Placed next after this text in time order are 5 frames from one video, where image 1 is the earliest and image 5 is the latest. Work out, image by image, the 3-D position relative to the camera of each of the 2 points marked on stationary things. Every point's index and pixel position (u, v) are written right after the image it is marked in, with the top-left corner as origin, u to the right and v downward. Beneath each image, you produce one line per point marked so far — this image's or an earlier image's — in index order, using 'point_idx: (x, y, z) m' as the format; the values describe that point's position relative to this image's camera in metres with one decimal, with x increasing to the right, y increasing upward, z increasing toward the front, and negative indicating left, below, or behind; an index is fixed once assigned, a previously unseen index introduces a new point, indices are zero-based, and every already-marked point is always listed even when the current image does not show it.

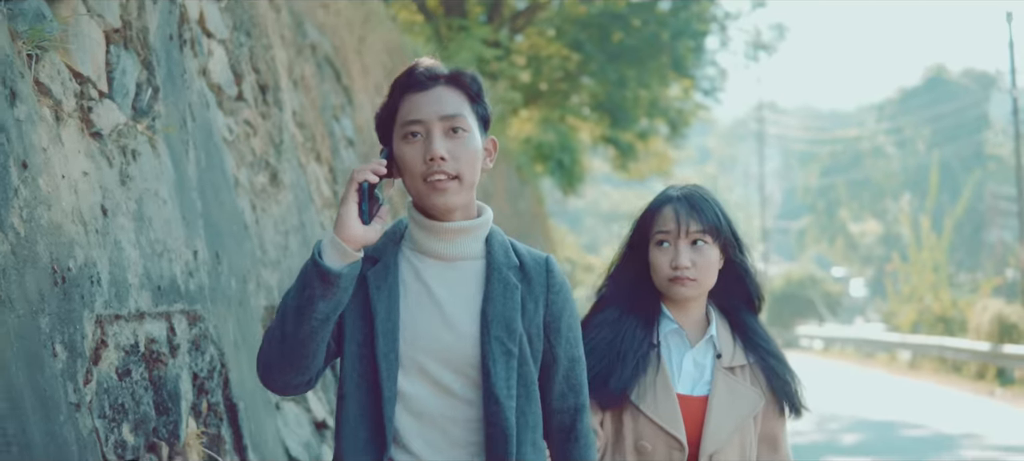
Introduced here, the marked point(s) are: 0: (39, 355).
0: (-1.3, -0.3, +3.9) m
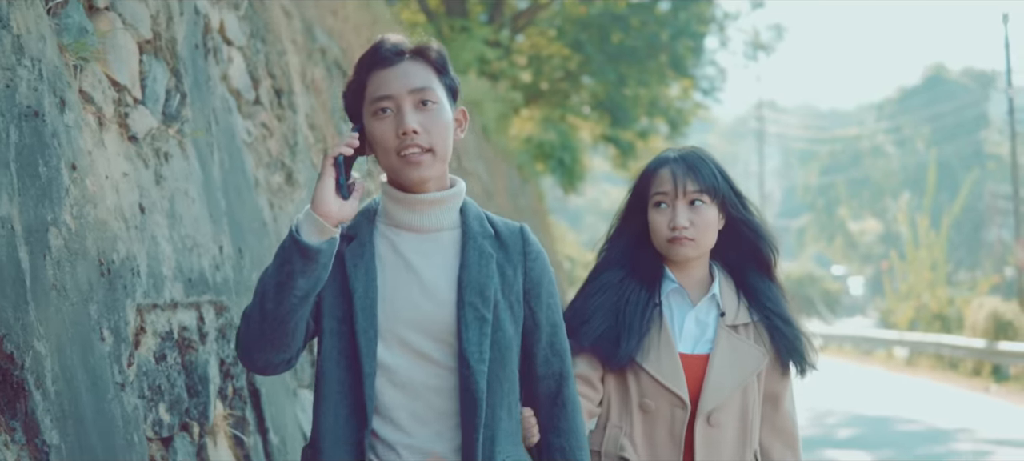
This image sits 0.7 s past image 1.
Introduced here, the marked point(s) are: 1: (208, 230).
0: (-1.3, -0.3, +4.3) m
1: (-1.2, 0.0, +5.9) m
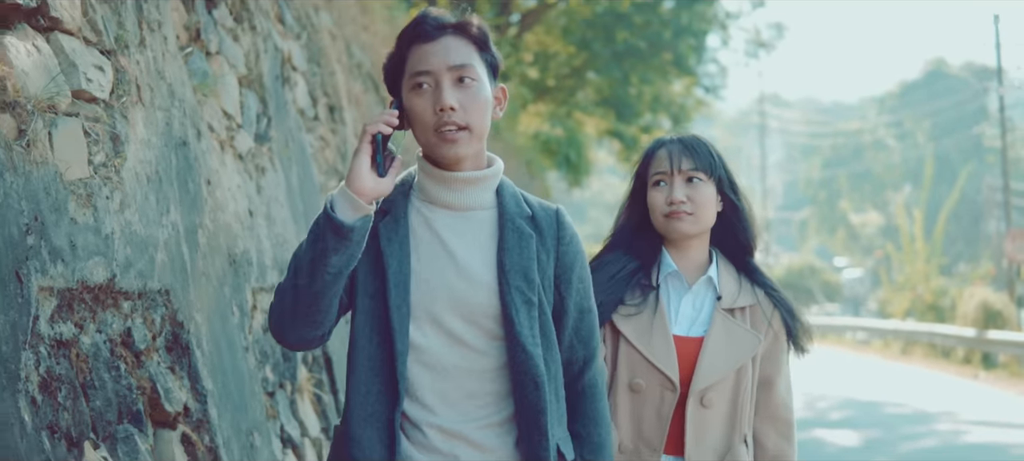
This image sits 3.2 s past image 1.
0: (-1.1, -0.3, +5.7) m
1: (-1.1, 0.0, +7.3) m
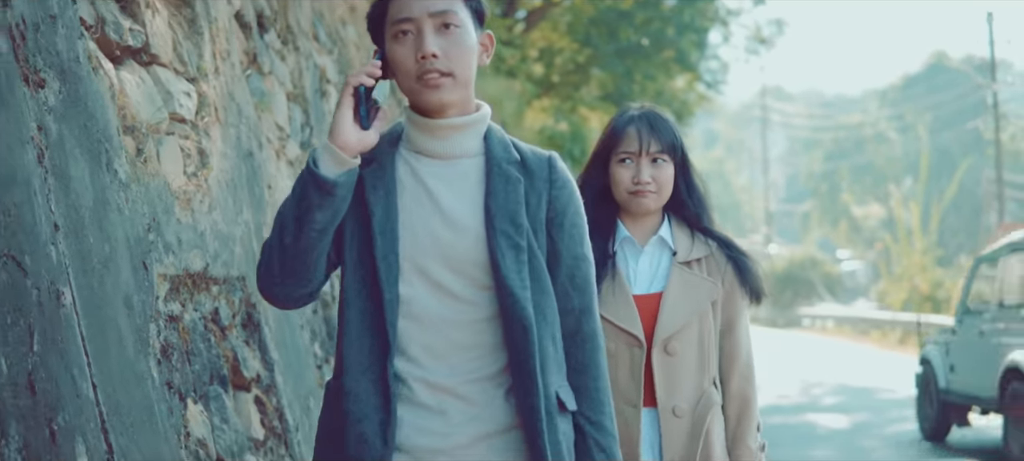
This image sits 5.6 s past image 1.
0: (-1.1, -0.3, +6.8) m
1: (-1.0, 0.0, +8.4) m
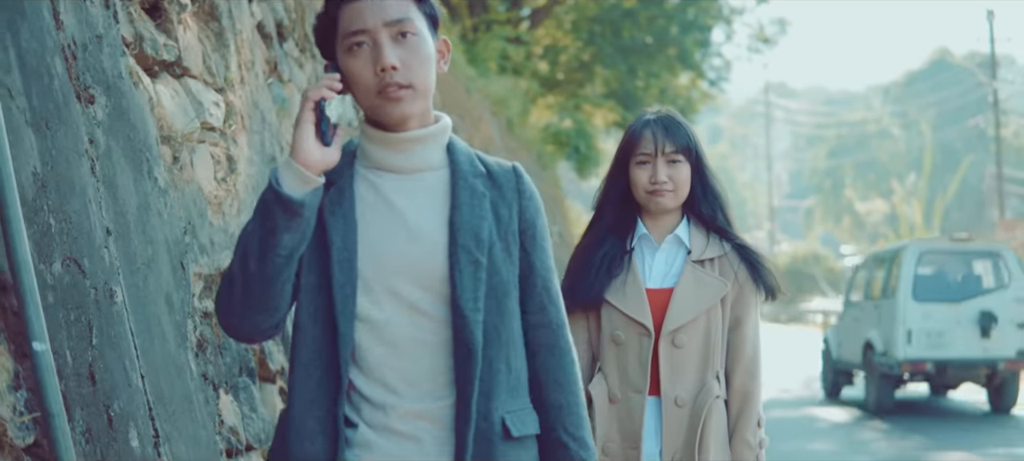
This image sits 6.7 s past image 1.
0: (-1.0, -0.3, +7.2) m
1: (-1.0, 0.0, +8.8) m
